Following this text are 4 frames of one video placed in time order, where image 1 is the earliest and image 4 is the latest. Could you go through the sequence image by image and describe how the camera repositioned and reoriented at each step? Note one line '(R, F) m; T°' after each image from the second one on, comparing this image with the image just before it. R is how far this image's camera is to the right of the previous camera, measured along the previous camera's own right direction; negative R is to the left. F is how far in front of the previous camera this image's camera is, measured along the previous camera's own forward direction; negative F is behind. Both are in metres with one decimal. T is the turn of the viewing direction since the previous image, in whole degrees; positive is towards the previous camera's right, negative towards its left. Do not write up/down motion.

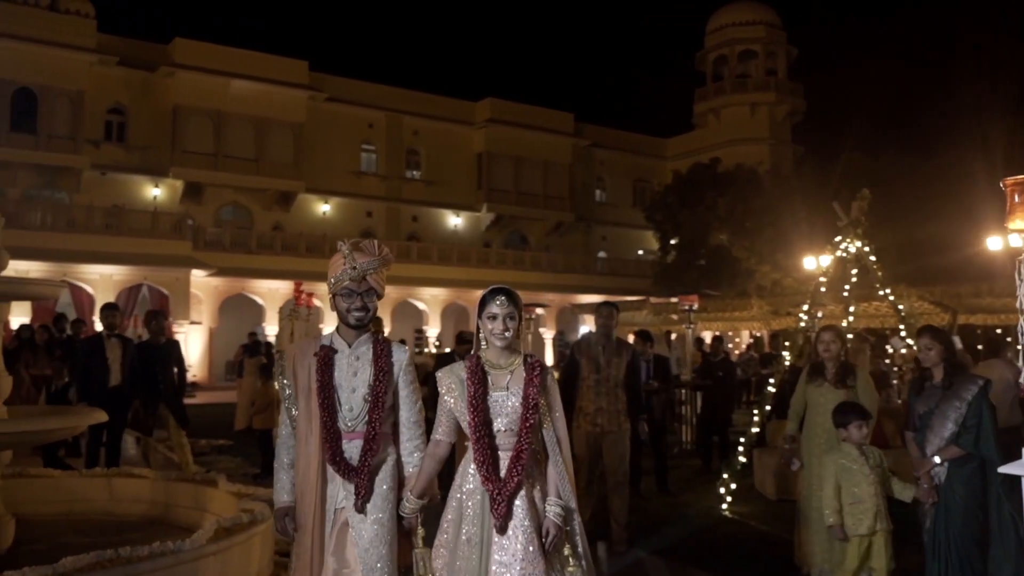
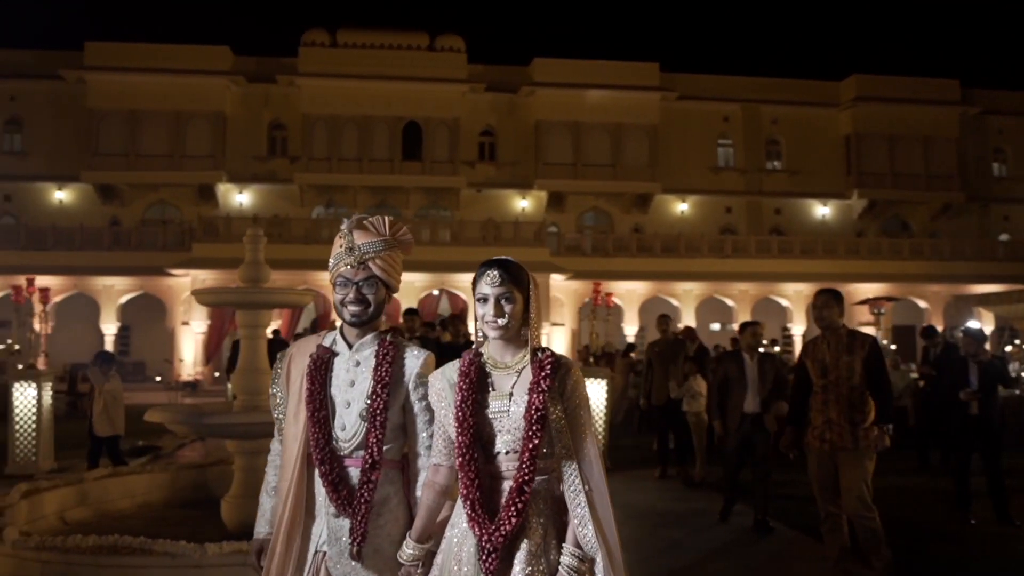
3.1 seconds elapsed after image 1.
(+1.3, +0.5) m; -26°
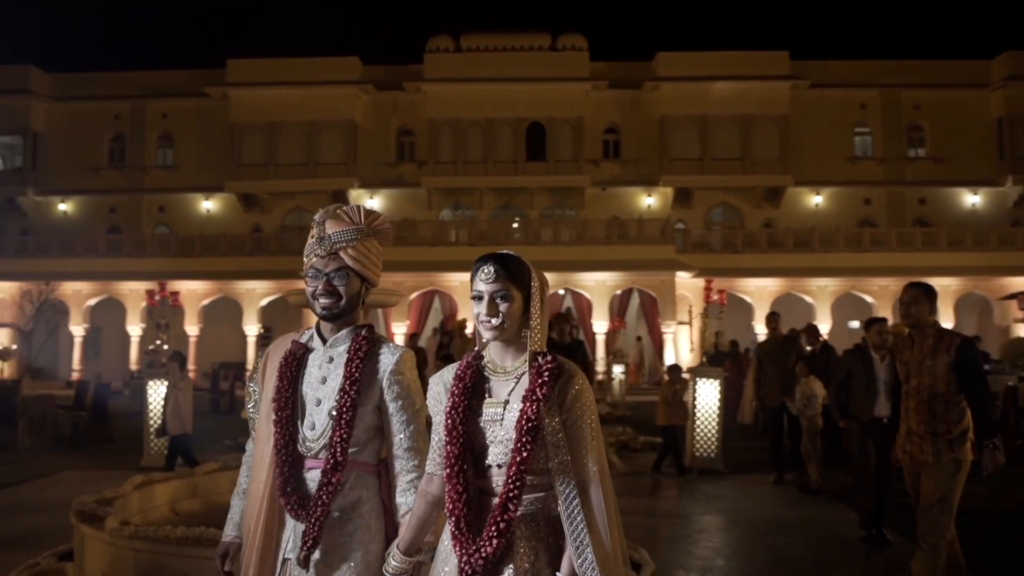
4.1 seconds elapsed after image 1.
(+0.4, +0.1) m; -9°
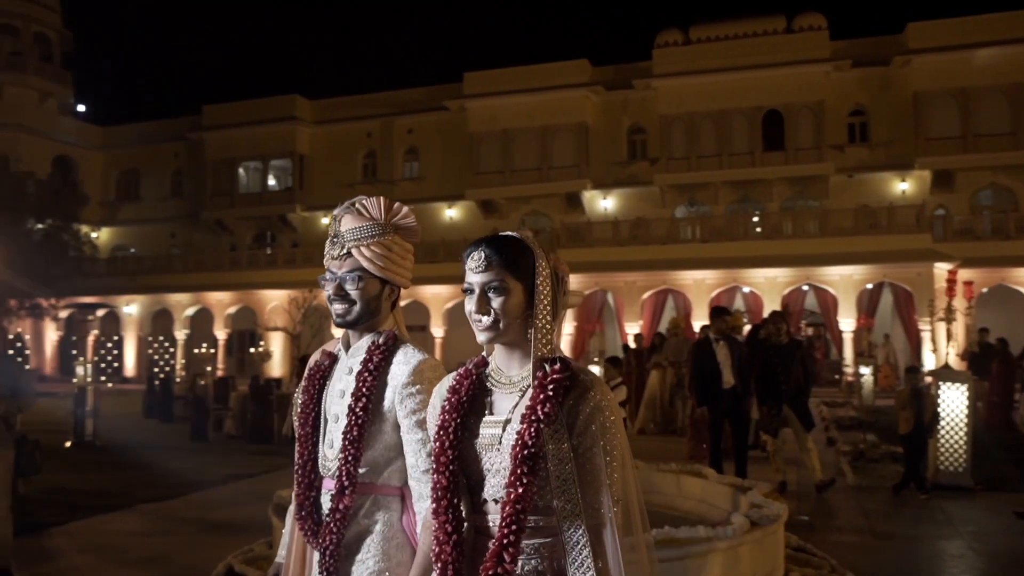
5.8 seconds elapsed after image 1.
(+0.6, +0.3) m; -16°
